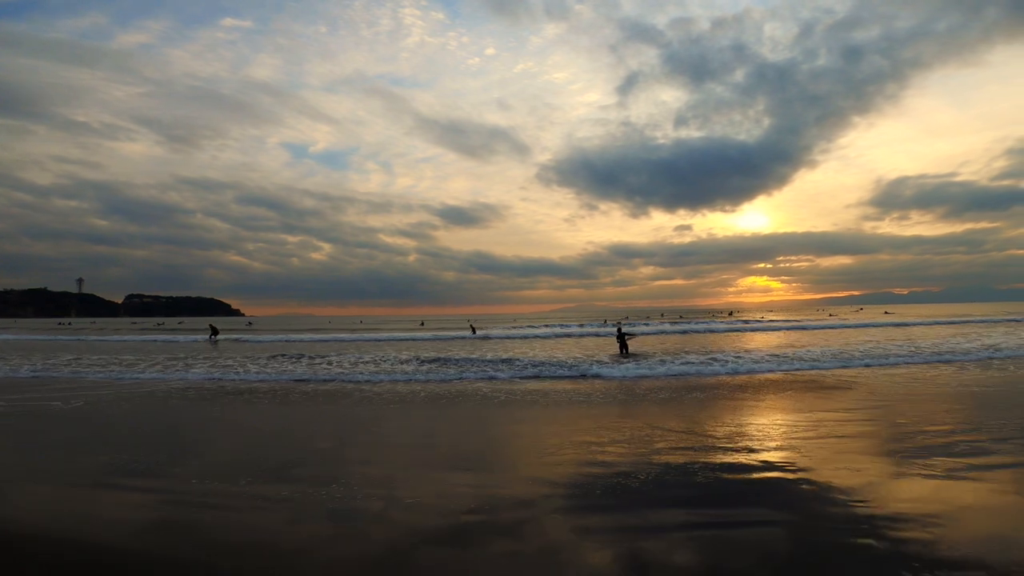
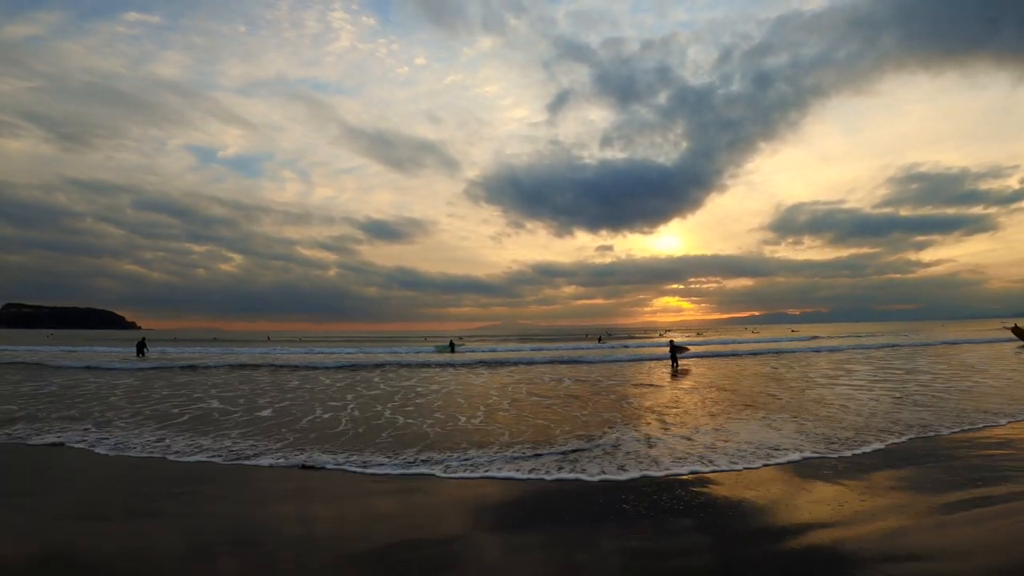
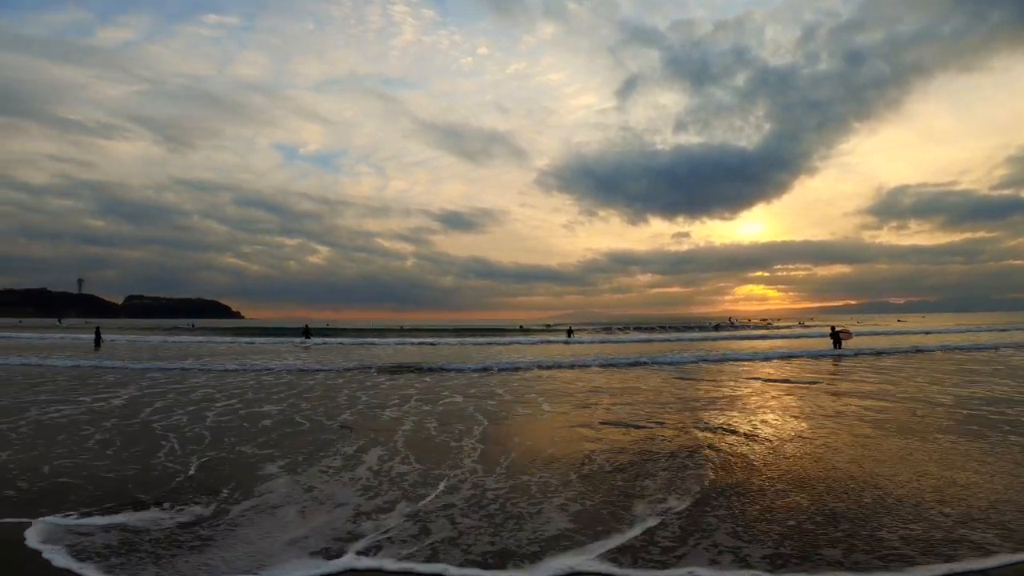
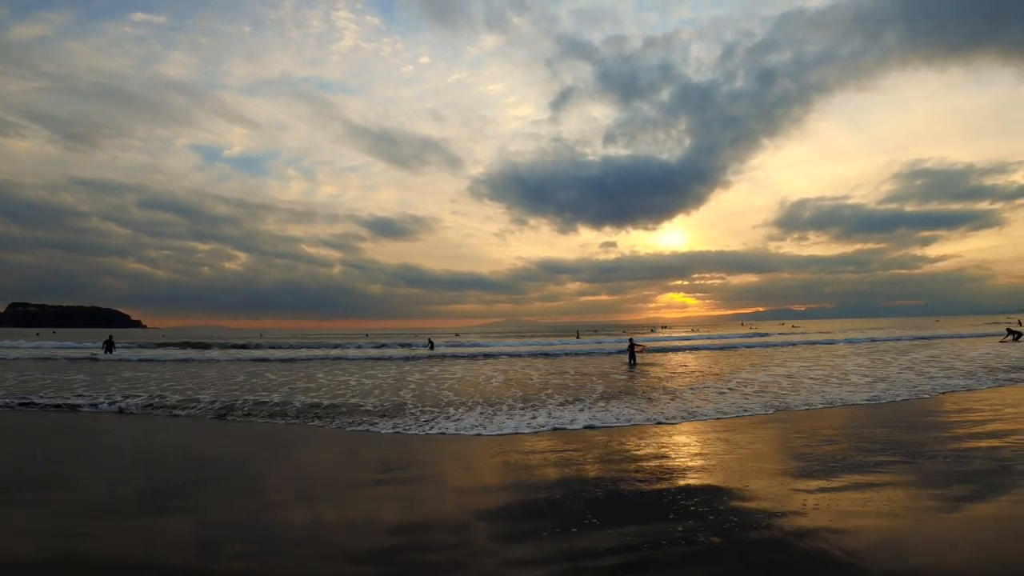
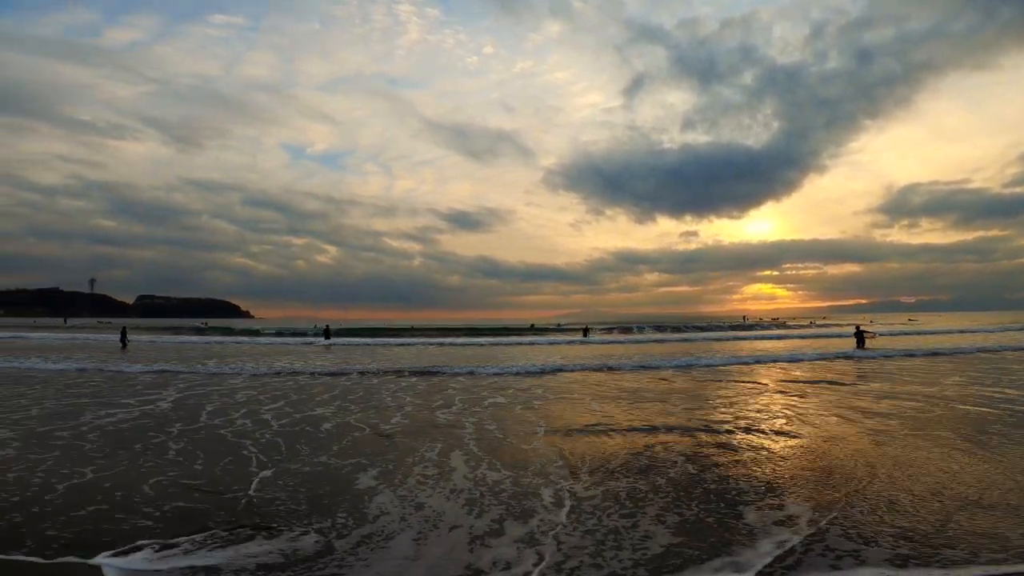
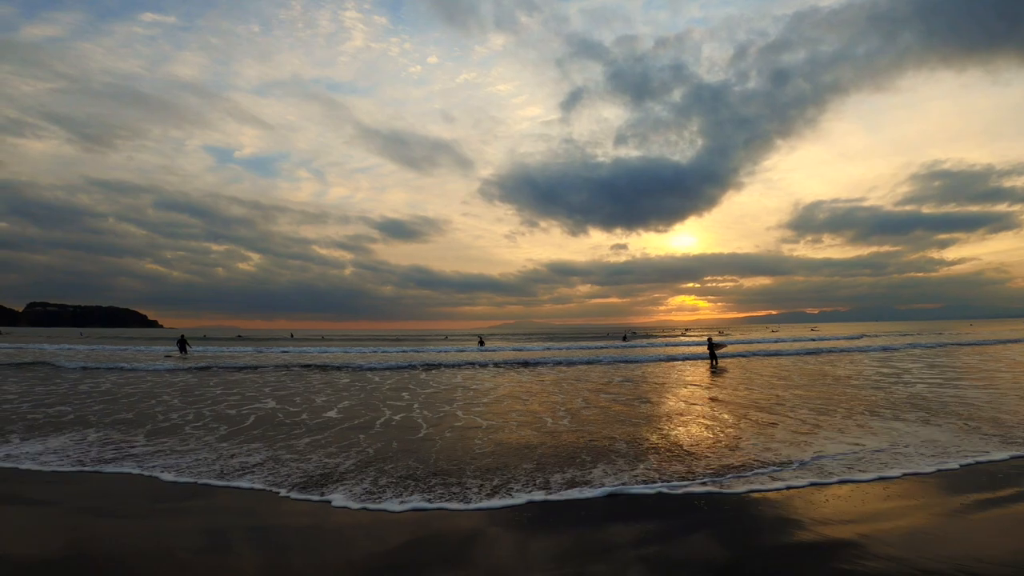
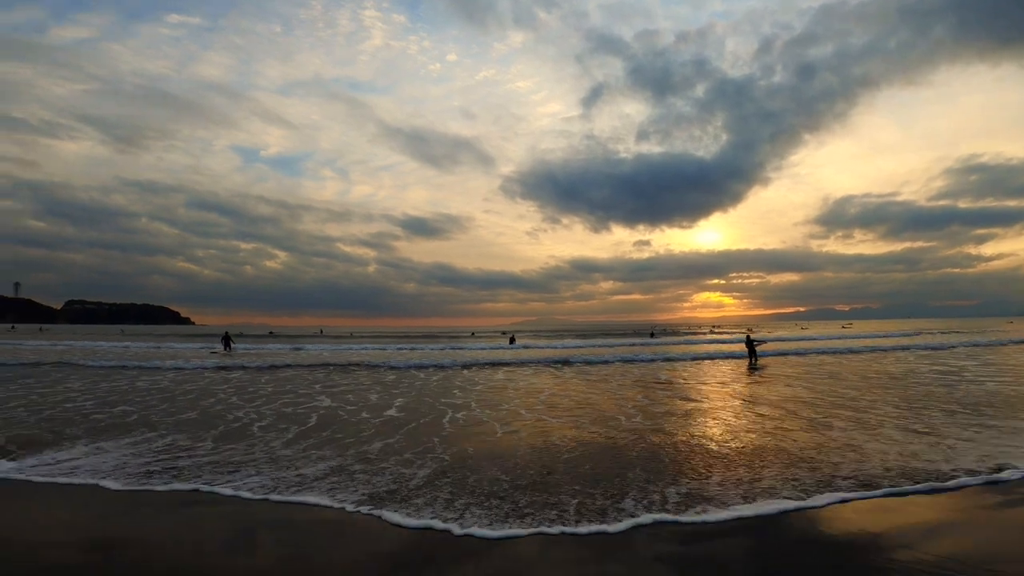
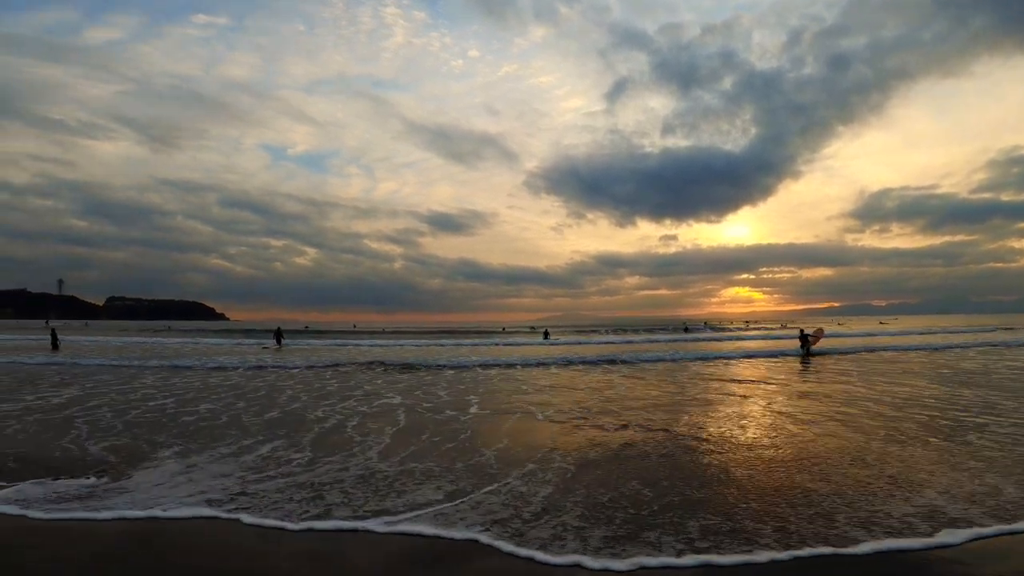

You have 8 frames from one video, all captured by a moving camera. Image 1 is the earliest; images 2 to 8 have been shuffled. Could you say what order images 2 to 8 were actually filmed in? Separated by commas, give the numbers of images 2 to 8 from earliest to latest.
4, 2, 6, 7, 8, 3, 5
